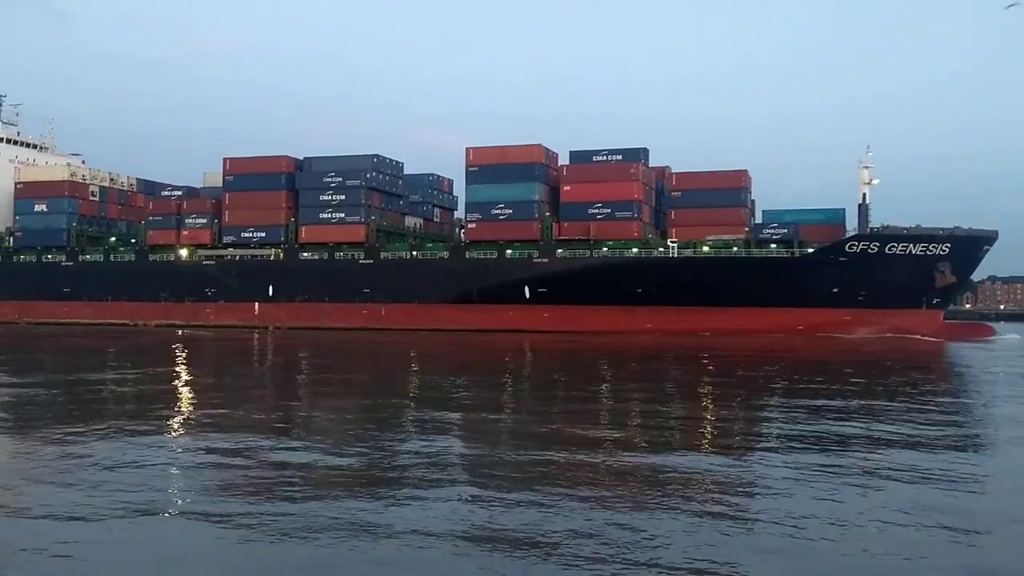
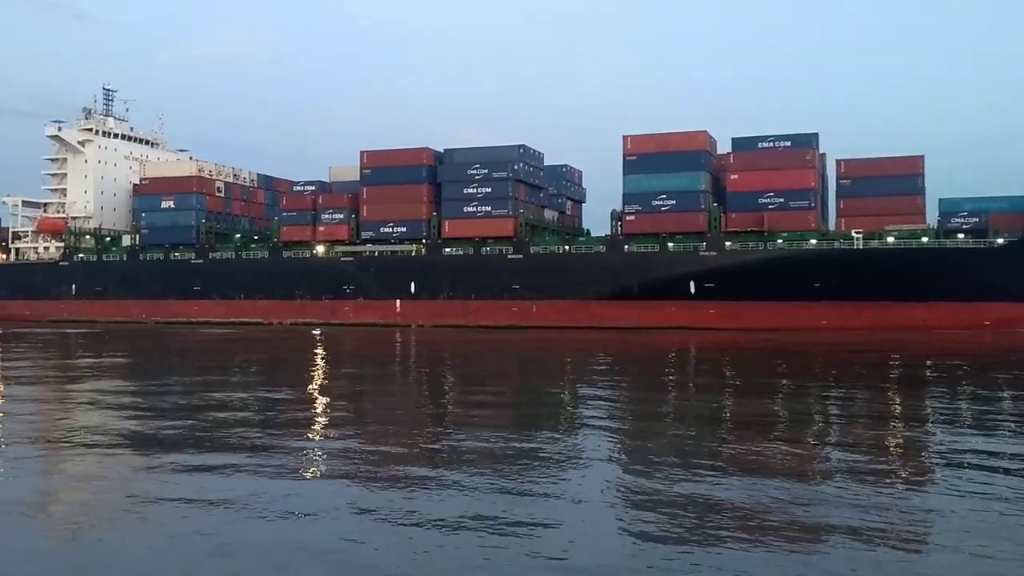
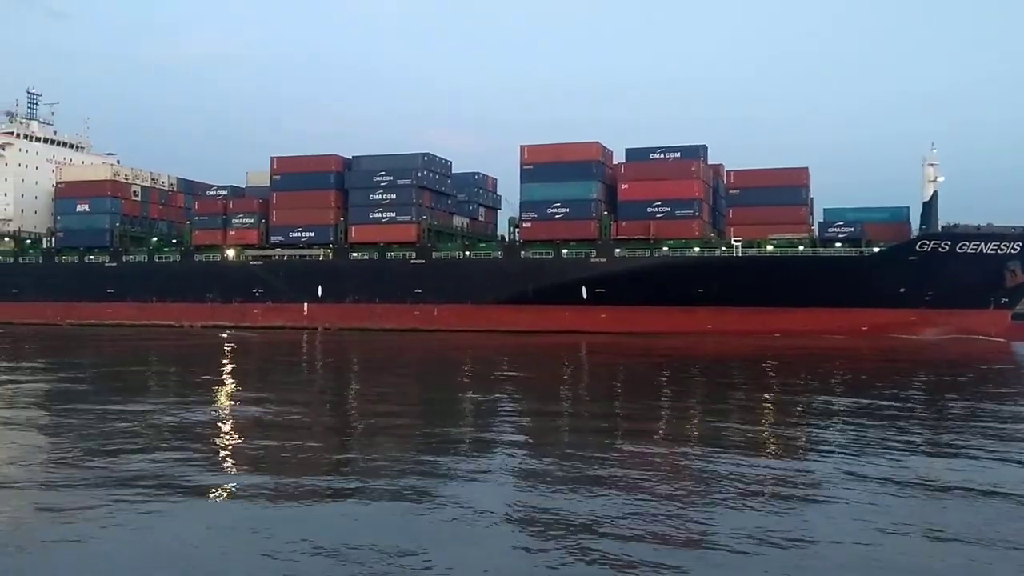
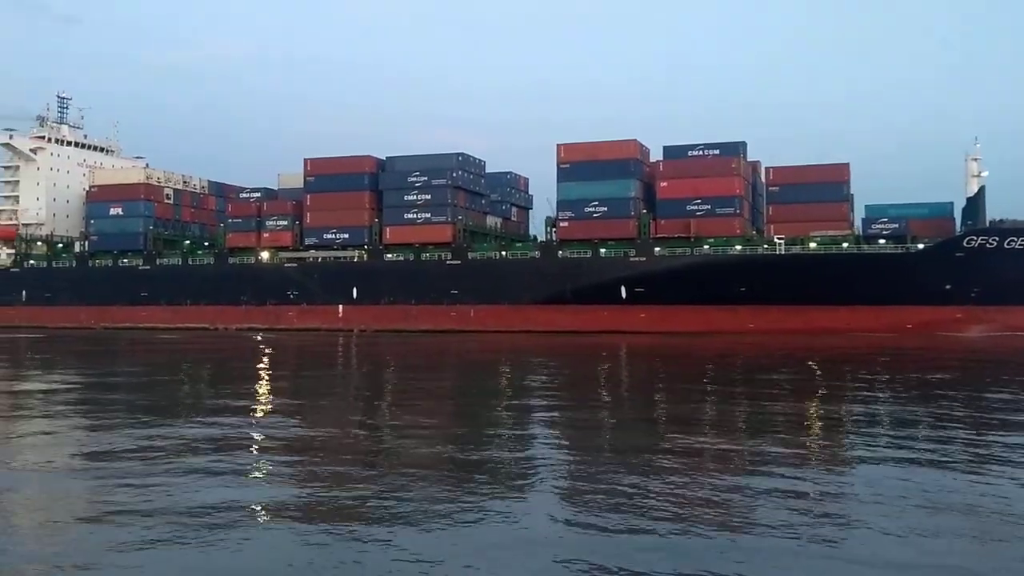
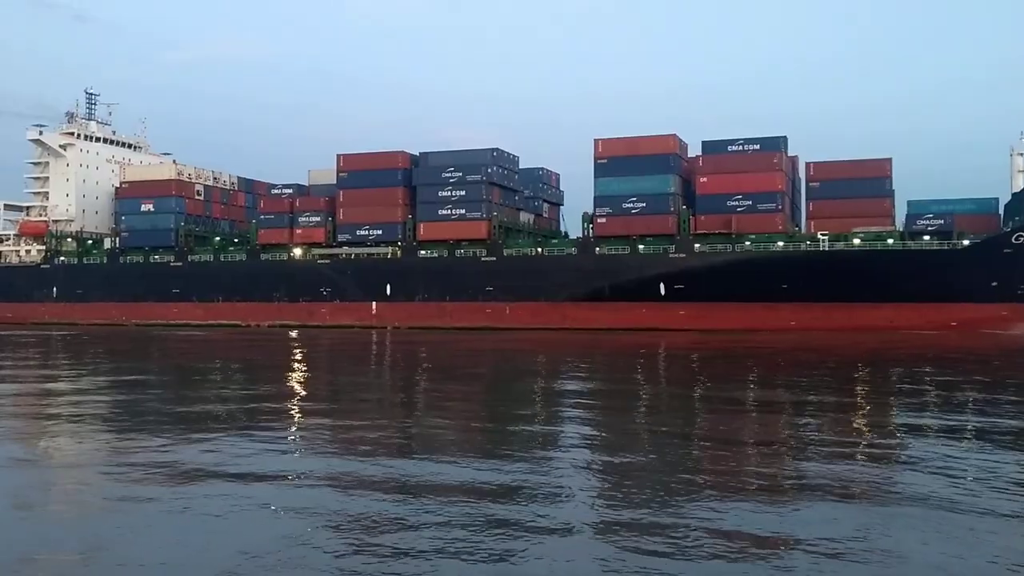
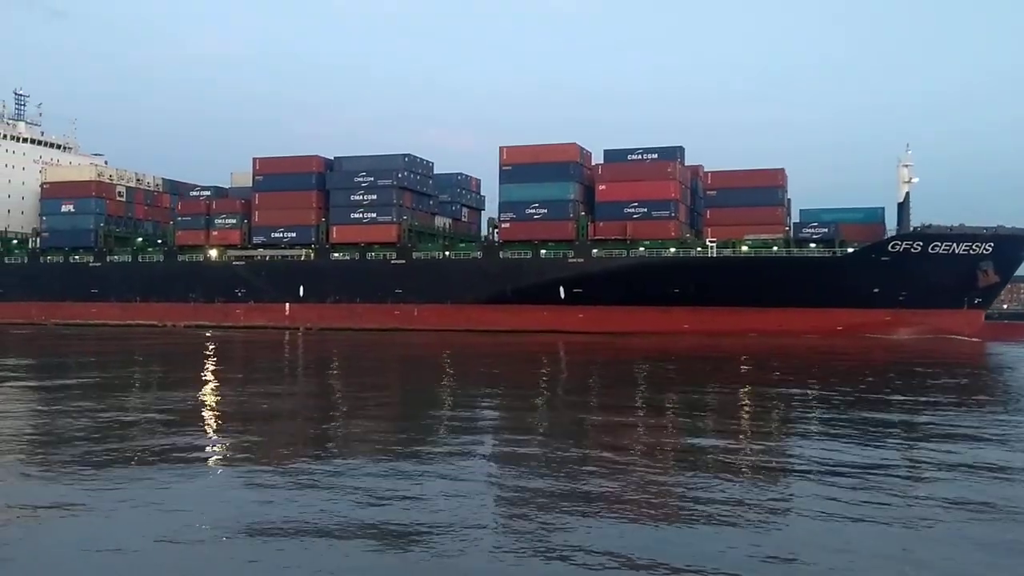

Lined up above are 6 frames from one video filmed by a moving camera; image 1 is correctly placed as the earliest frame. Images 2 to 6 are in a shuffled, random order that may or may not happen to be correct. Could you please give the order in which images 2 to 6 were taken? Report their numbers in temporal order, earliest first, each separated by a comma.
6, 3, 4, 5, 2
